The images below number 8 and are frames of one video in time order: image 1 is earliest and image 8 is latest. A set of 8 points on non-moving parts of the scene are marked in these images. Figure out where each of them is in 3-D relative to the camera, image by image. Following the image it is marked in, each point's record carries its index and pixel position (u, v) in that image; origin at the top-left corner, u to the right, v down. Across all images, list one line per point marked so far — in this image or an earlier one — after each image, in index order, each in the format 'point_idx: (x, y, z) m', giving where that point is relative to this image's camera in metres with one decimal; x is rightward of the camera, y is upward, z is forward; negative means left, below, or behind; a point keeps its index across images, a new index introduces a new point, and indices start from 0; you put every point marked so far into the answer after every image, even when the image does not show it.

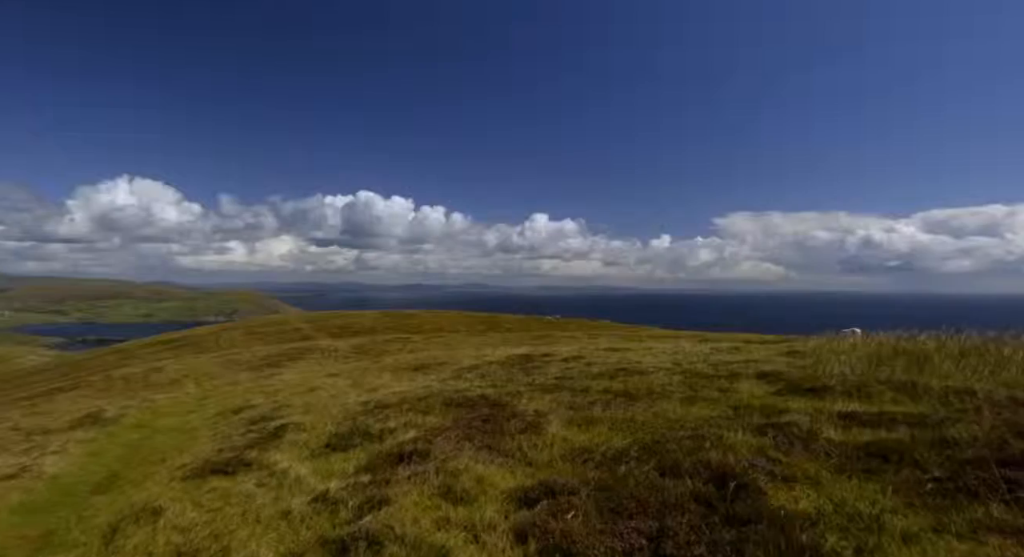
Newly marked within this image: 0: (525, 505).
0: (+0.3, -6.3, +13.9) m
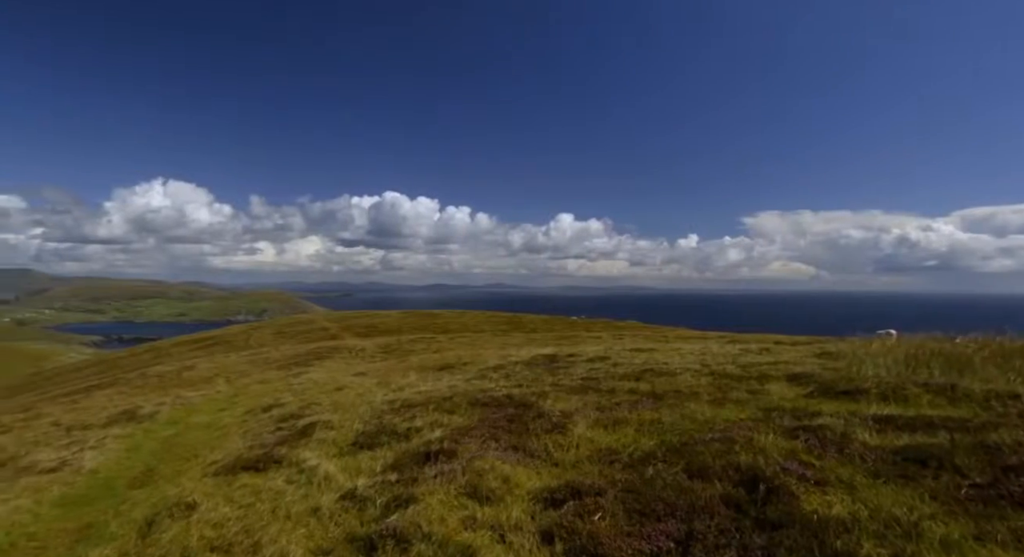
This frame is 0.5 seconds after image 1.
0: (+1.0, -6.3, +13.8) m
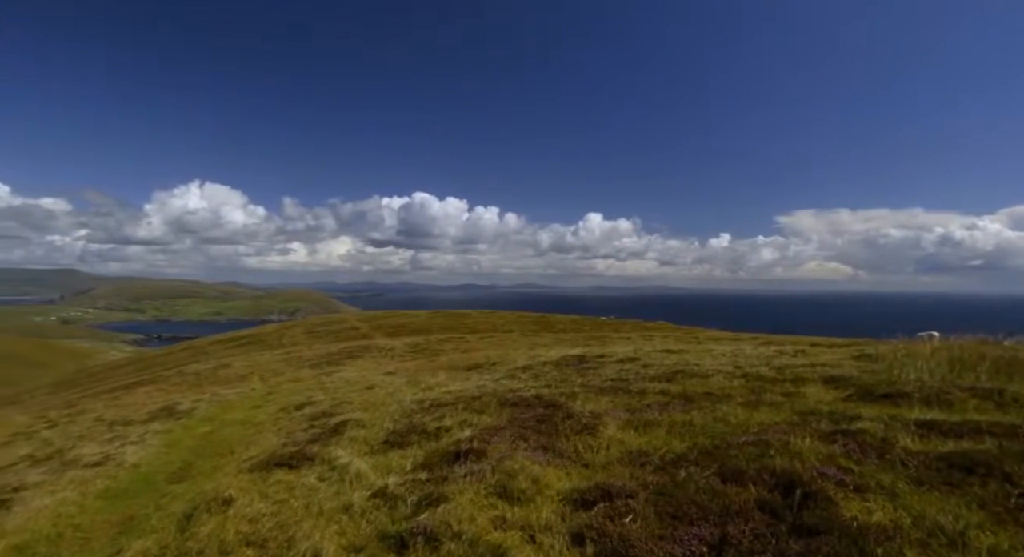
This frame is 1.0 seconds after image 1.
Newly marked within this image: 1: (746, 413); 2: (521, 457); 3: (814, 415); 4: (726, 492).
0: (+1.9, -6.3, +13.8) m
1: (+8.3, -4.8, +17.6) m
2: (+0.3, -5.9, +16.5) m
3: (+10.3, -4.6, +16.8) m
4: (+5.7, -5.7, +13.3) m
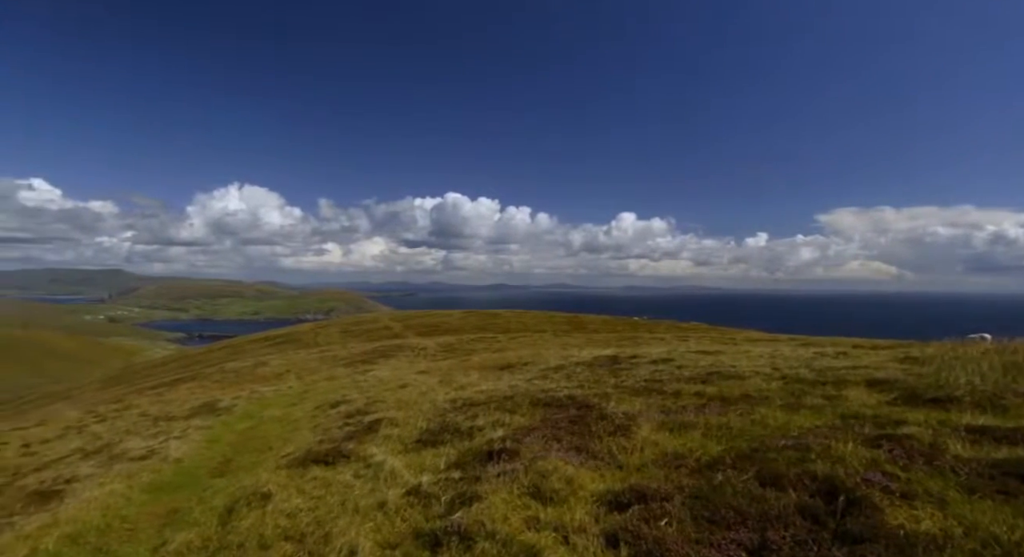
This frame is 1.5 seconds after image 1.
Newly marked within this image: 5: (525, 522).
0: (+2.8, -6.3, +13.6) m
1: (+9.4, -4.8, +17.2) m
2: (+1.4, -5.9, +16.4) m
3: (+11.3, -4.6, +16.3) m
4: (+6.6, -5.7, +13.1) m
5: (+0.3, -6.5, +13.3) m
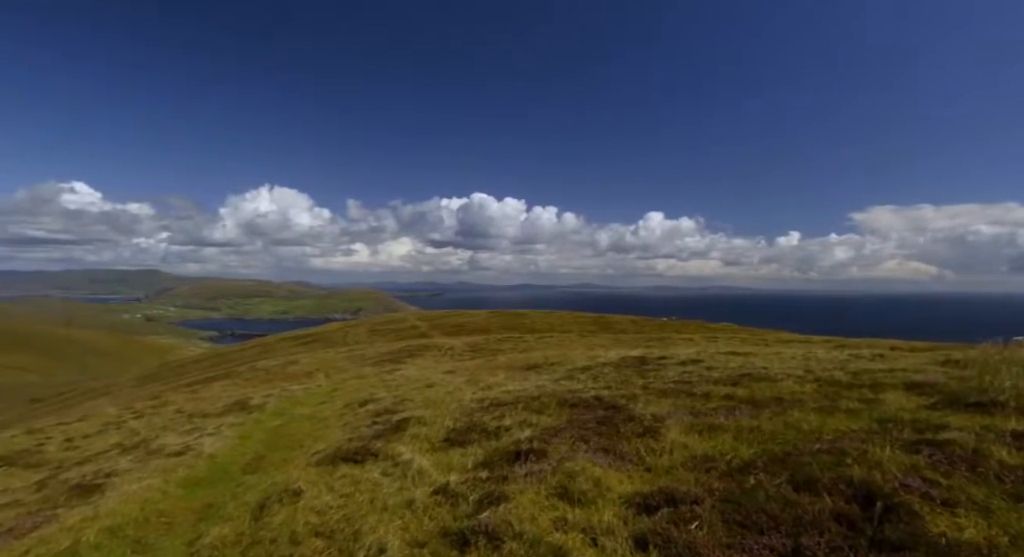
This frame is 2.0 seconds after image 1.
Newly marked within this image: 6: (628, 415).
0: (+3.6, -6.3, +13.5) m
1: (+10.3, -4.8, +16.8) m
2: (+2.3, -5.9, +16.4) m
3: (+12.2, -4.6, +15.9) m
4: (+7.4, -5.7, +12.8) m
5: (+1.1, -6.5, +13.2) m
6: (+4.6, -5.4, +19.9) m
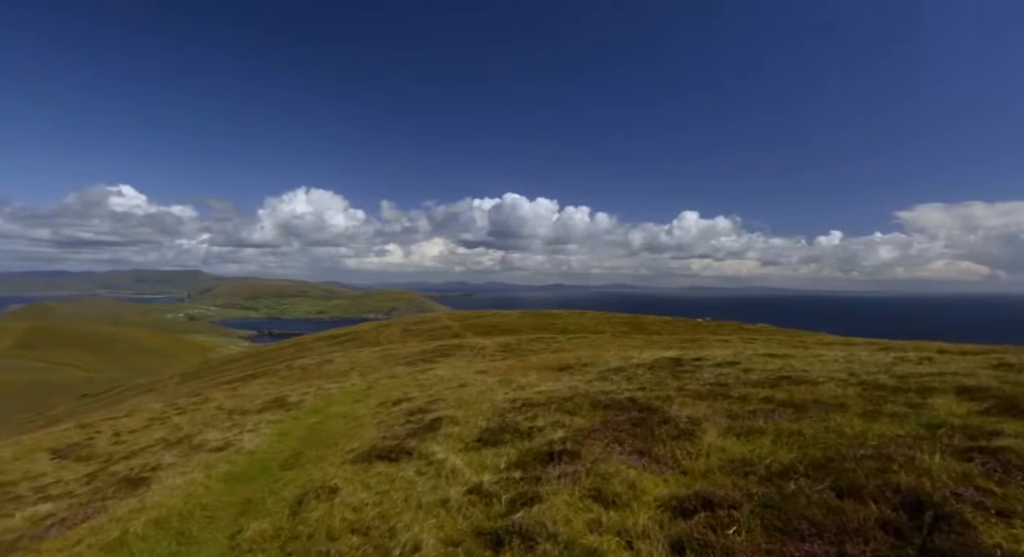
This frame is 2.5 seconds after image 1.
0: (+4.5, -6.3, +13.3) m
1: (+11.4, -4.8, +16.3) m
2: (+3.4, -5.9, +16.2) m
3: (+13.2, -4.6, +15.3) m
4: (+8.3, -5.7, +12.4) m
5: (+2.0, -6.5, +13.1) m
6: (+5.8, -5.5, +19.7) m
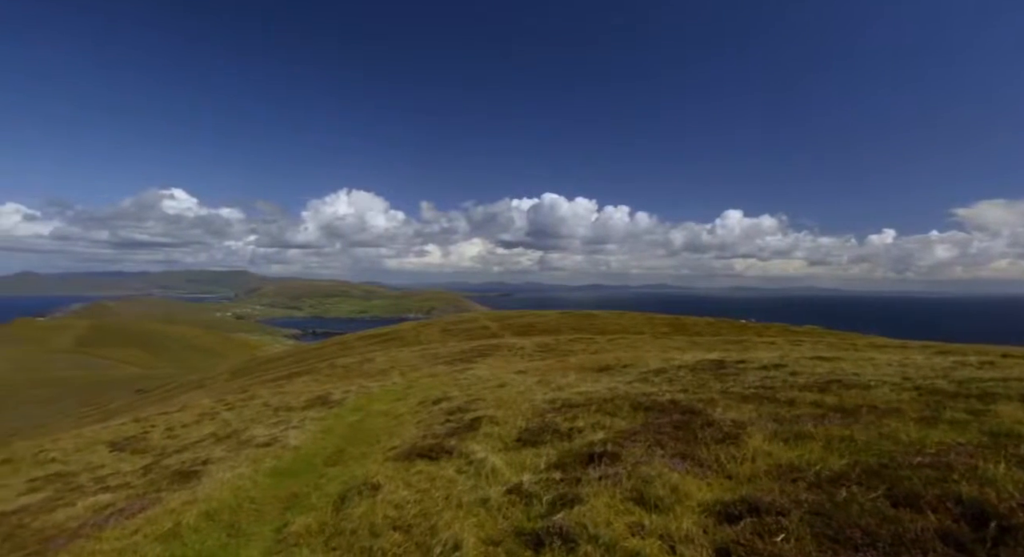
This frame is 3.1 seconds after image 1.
0: (+5.7, -6.3, +13.0) m
1: (+12.7, -4.8, +15.7) m
2: (+4.6, -5.9, +16.0) m
3: (+14.4, -4.6, +14.6) m
4: (+9.3, -5.7, +11.9) m
5: (+3.1, -6.5, +13.0) m
6: (+7.3, -5.5, +19.3) m
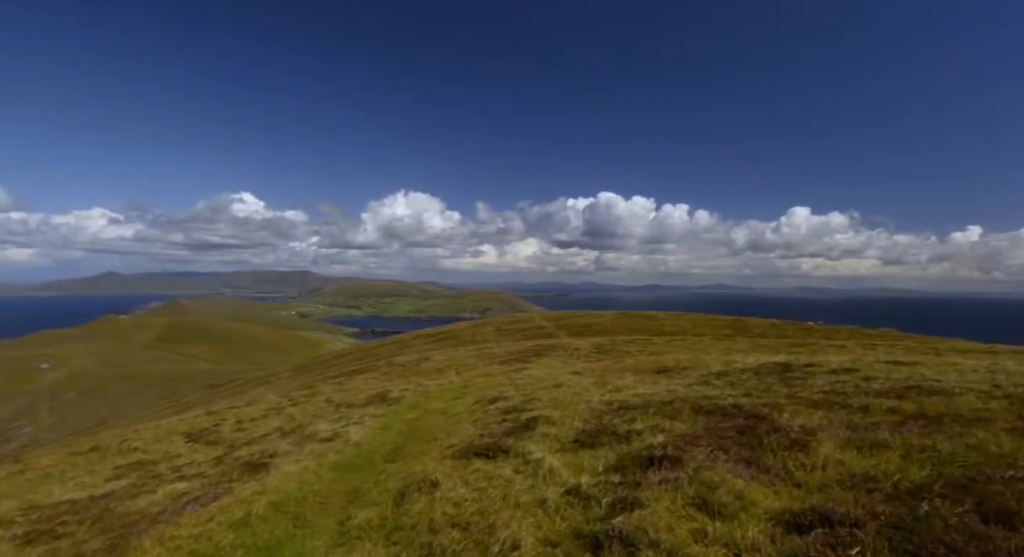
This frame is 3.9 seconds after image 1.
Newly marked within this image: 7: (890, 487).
0: (+7.2, -6.3, +12.5) m
1: (+14.5, -4.8, +14.6) m
2: (+6.5, -5.9, +15.6) m
3: (+16.1, -4.6, +13.4) m
4: (+10.8, -5.8, +11.2) m
5: (+4.7, -6.5, +12.7) m
6: (+9.3, -5.5, +18.7) m
7: (+10.3, -5.7, +13.6) m
